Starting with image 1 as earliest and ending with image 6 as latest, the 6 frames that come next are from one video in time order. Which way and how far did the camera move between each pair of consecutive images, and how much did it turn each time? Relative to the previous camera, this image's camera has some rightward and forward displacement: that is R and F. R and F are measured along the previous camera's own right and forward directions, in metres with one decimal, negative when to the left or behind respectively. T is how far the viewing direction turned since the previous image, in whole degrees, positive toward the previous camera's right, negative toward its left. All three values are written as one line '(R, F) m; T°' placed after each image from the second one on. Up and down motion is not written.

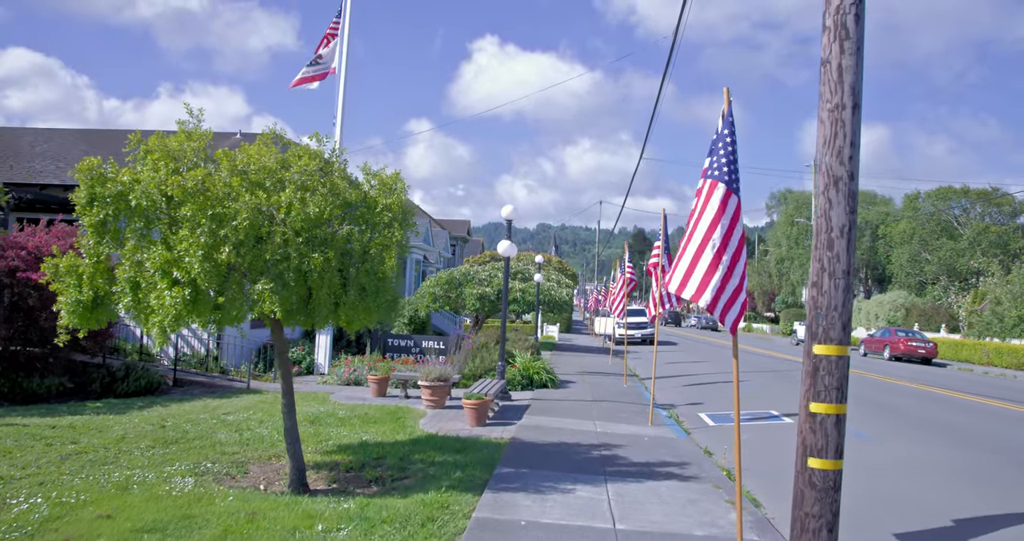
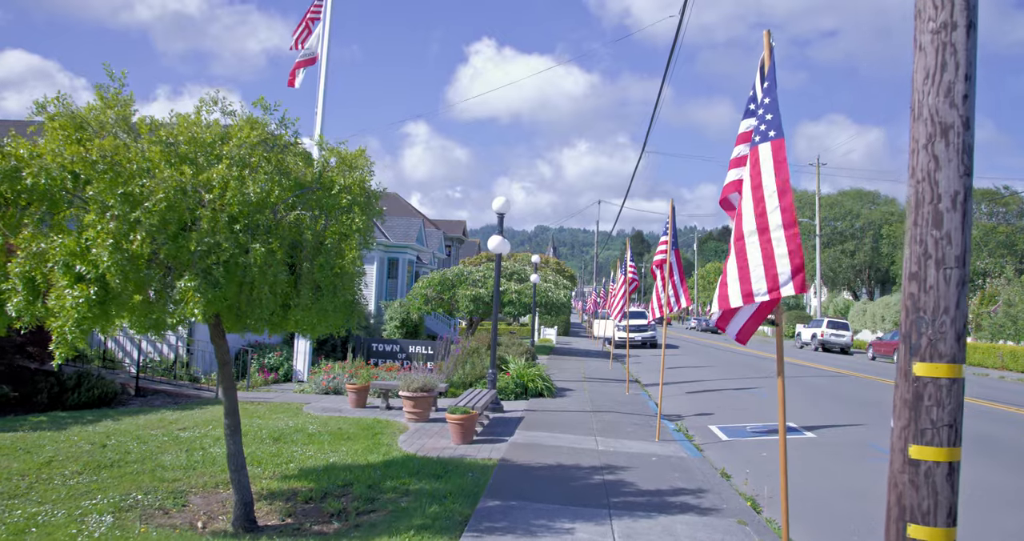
(+0.1, +1.1) m; 0°
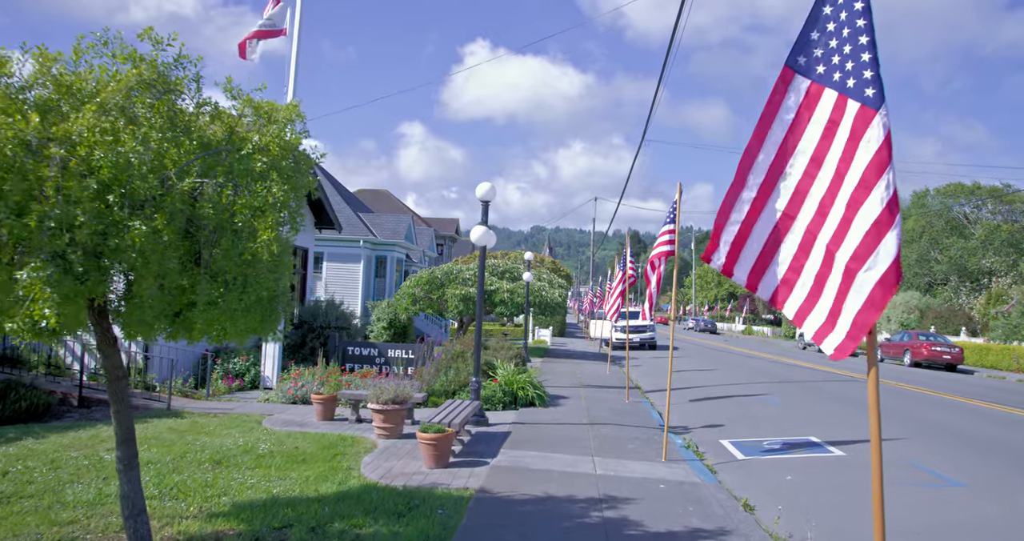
(+0.1, +1.3) m; 0°
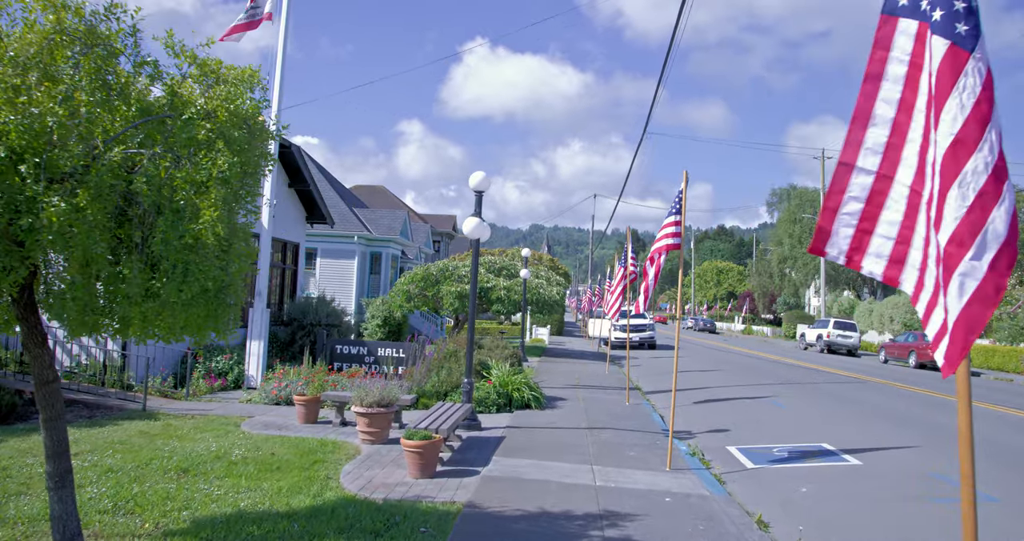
(0.0, +0.6) m; 0°
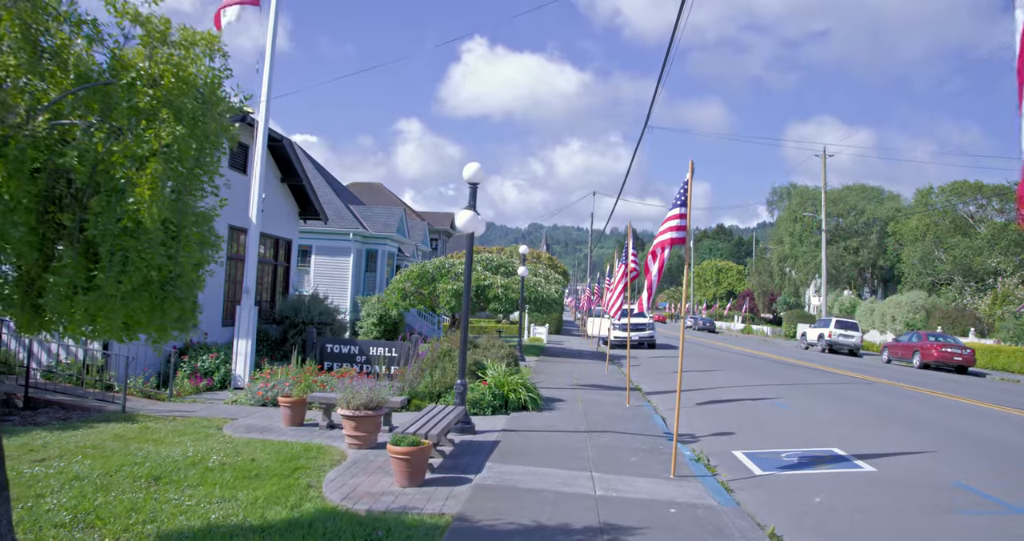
(0.0, +0.4) m; 0°
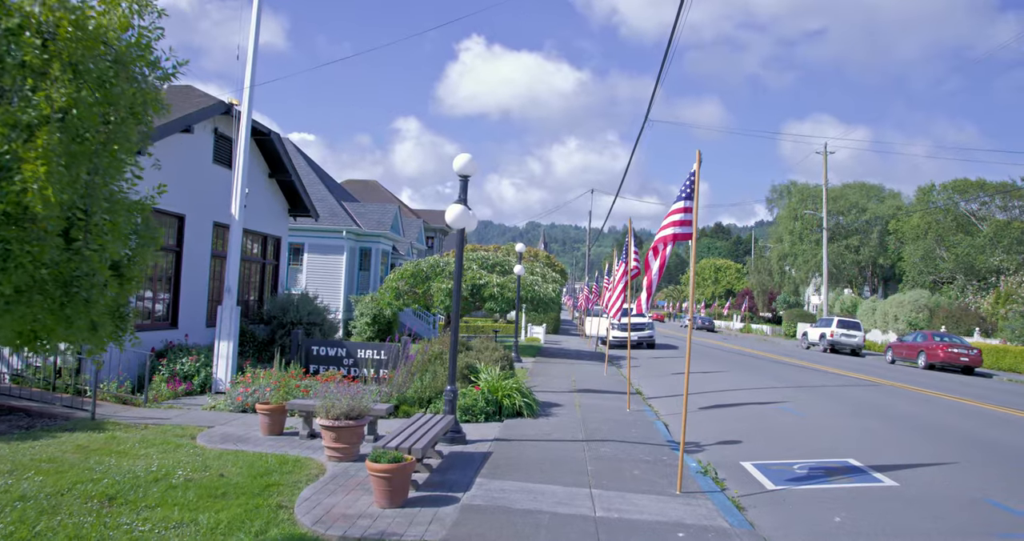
(+0.1, +0.6) m; 0°
